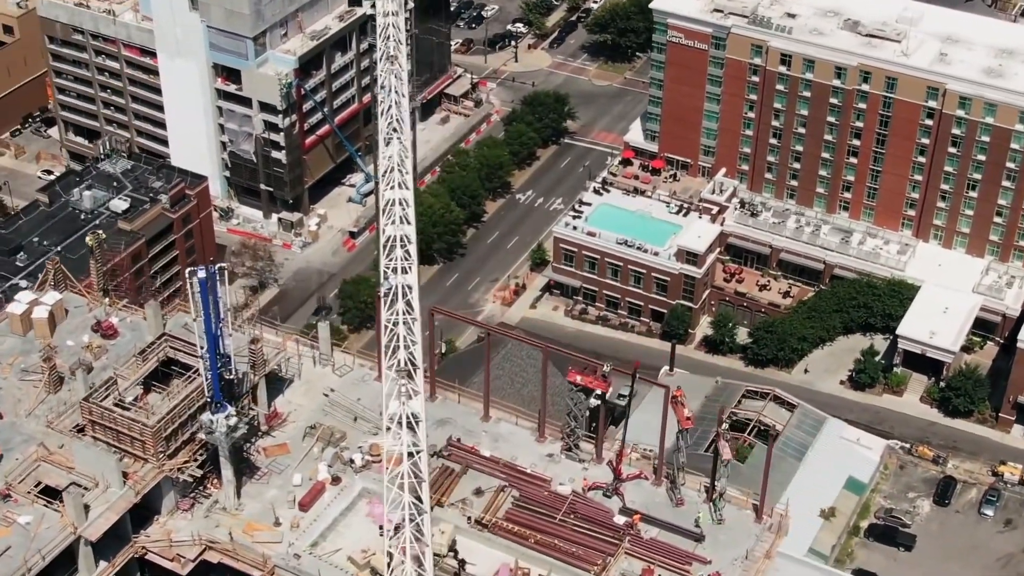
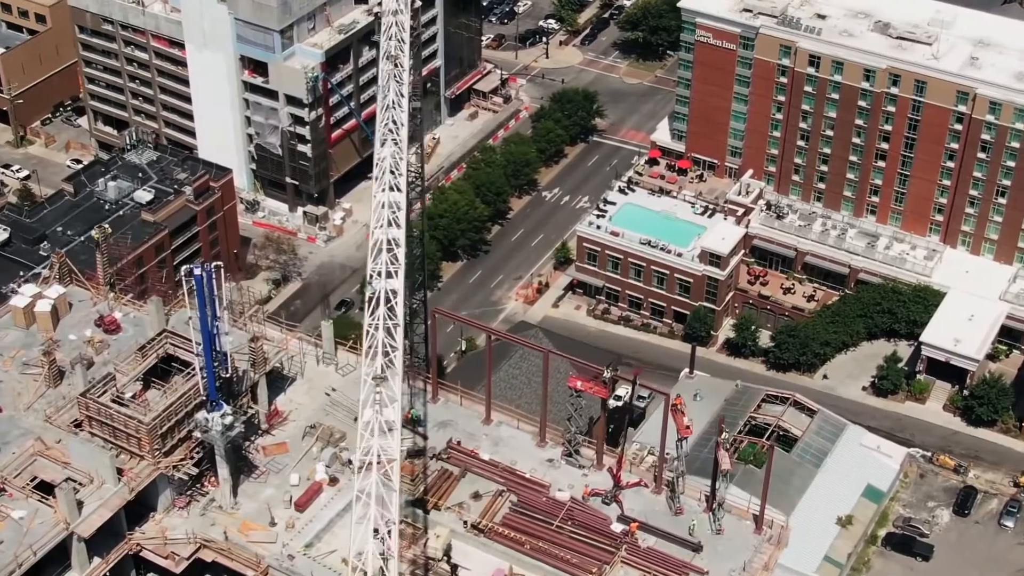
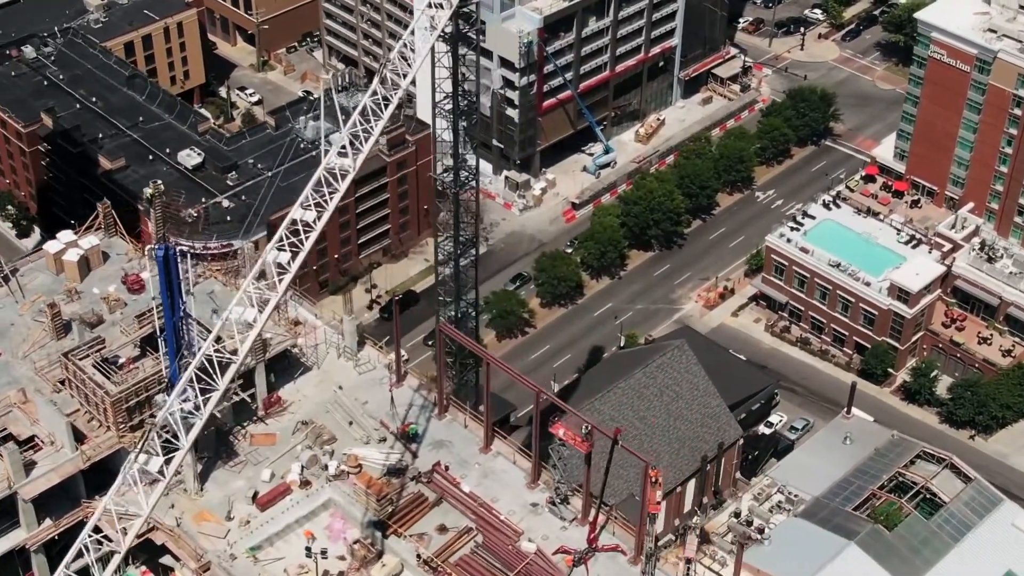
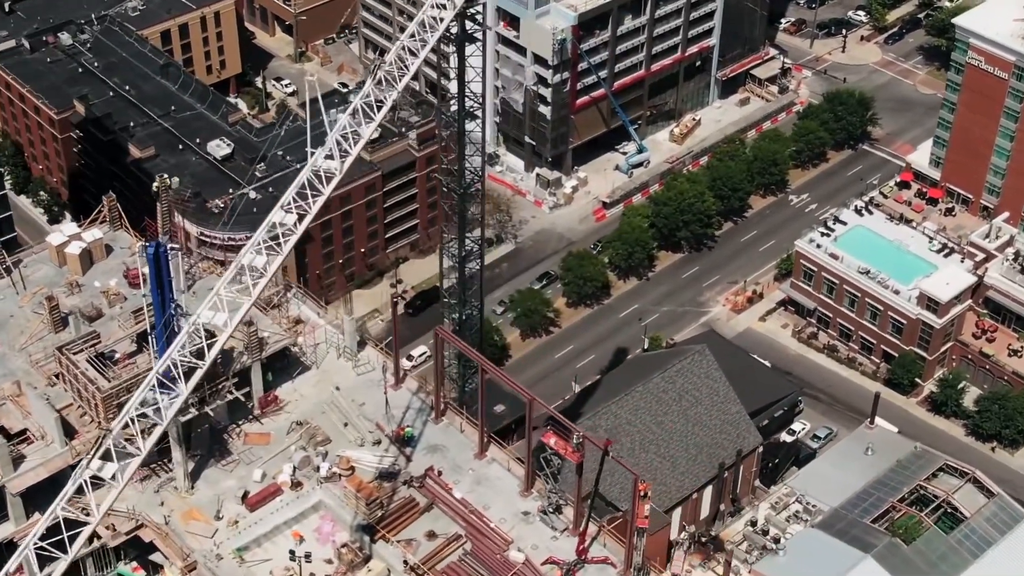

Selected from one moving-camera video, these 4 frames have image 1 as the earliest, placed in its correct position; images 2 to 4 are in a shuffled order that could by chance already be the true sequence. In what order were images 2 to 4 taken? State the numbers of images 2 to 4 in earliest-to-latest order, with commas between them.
2, 3, 4
